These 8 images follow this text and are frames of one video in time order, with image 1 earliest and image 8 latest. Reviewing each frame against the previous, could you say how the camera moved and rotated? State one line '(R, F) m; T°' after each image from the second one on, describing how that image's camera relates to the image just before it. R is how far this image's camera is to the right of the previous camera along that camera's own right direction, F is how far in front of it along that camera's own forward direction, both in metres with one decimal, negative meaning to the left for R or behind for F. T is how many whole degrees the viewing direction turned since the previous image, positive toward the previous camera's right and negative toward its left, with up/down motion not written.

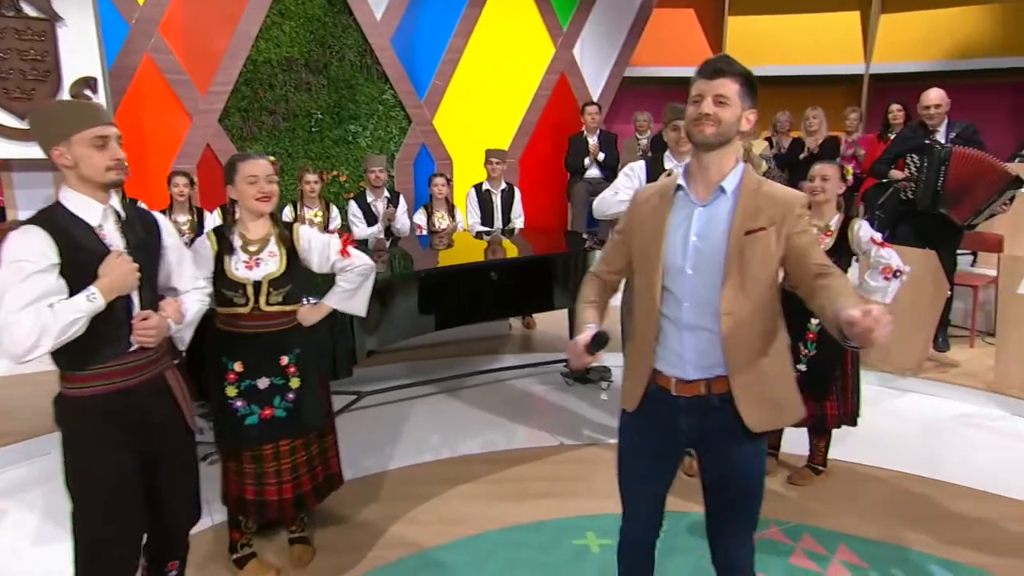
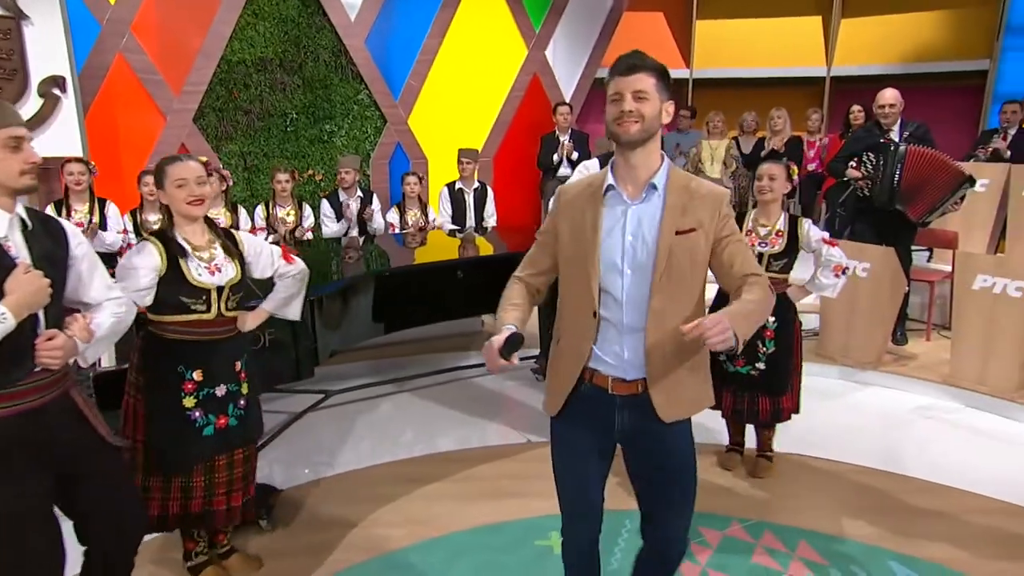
(+0.1, -0.1) m; +1°
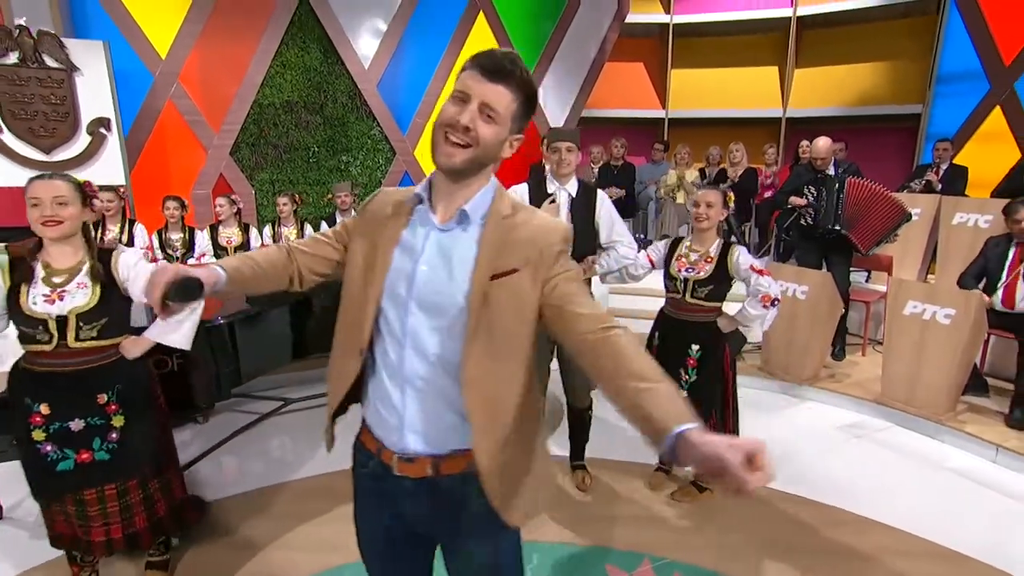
(+0.6, -0.4) m; -5°
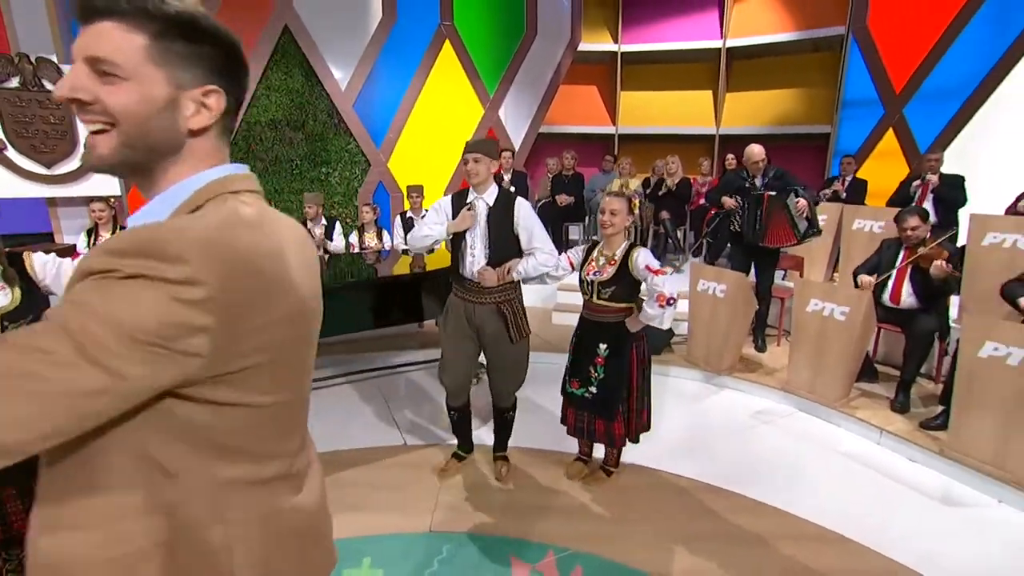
(+0.4, -0.4) m; 0°
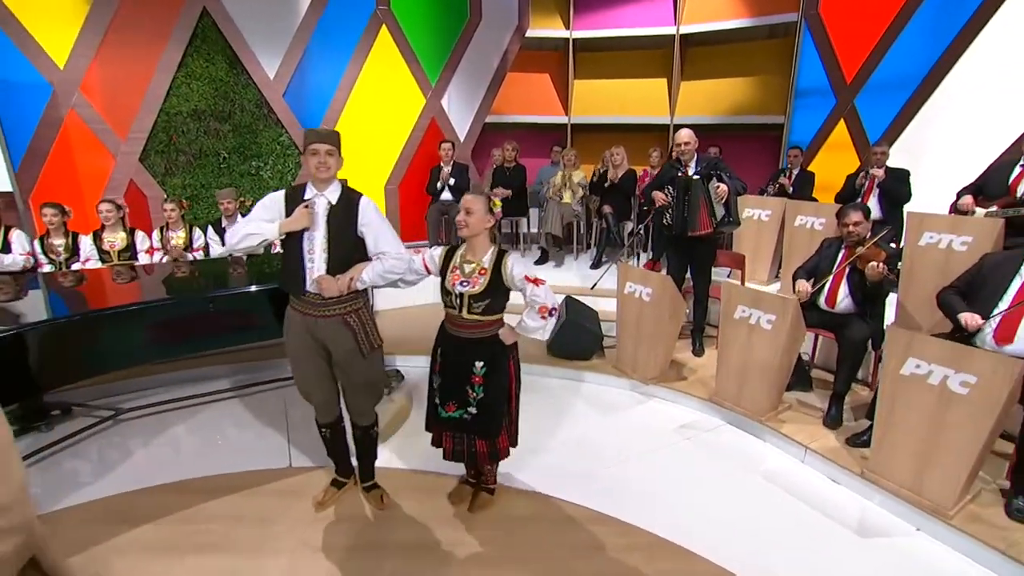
(+0.5, +0.2) m; +1°
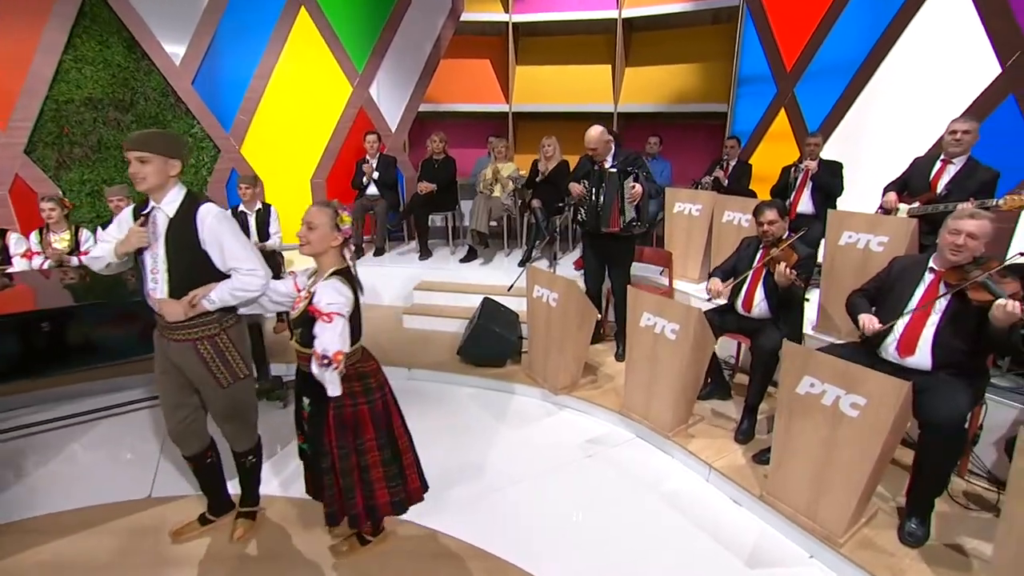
(+0.5, +0.2) m; +2°
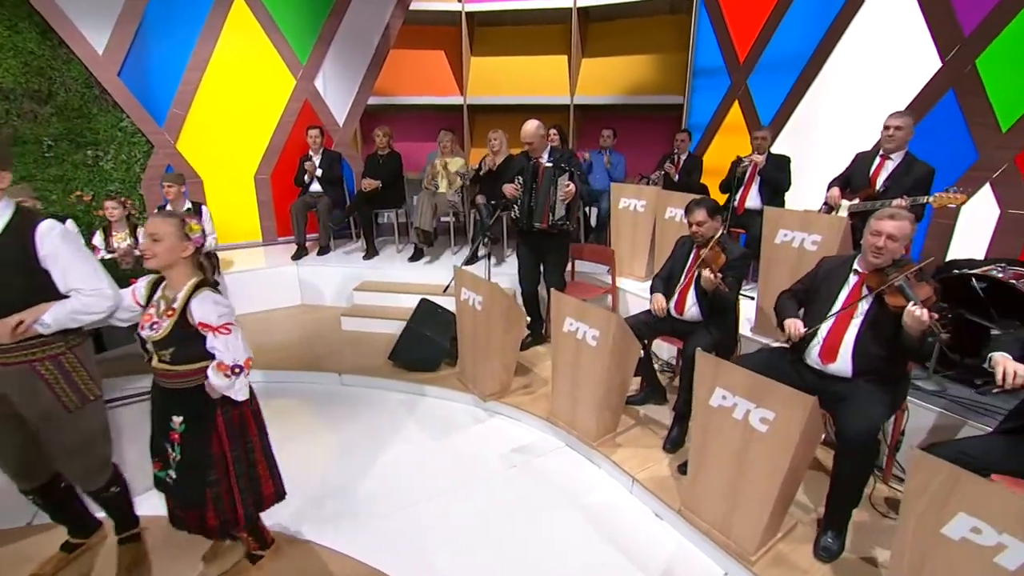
(+0.3, +0.1) m; +1°
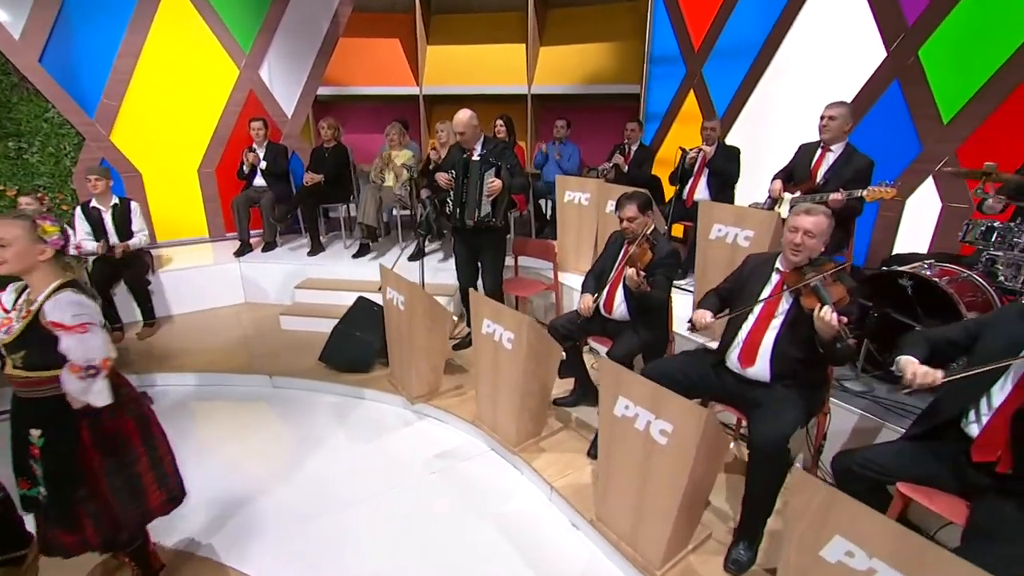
(+0.3, +0.1) m; +1°
